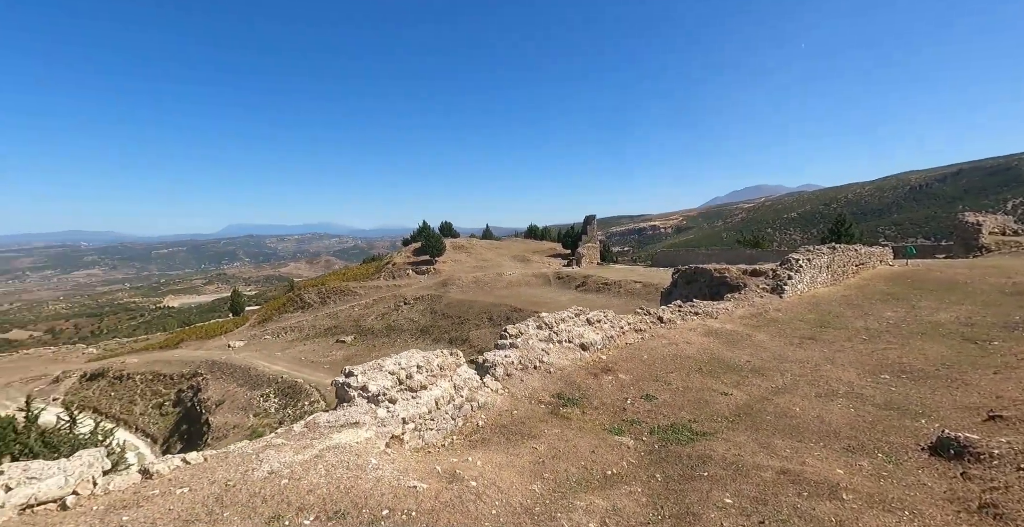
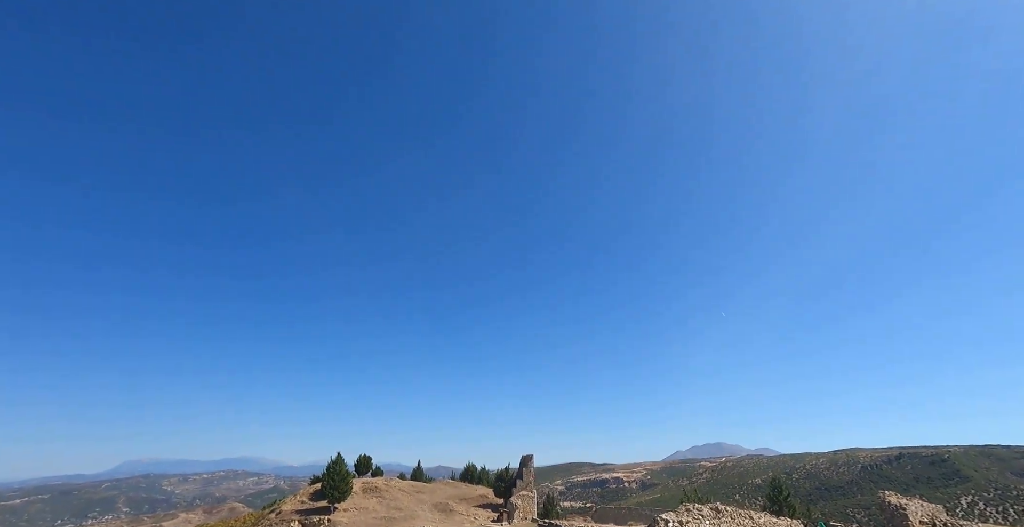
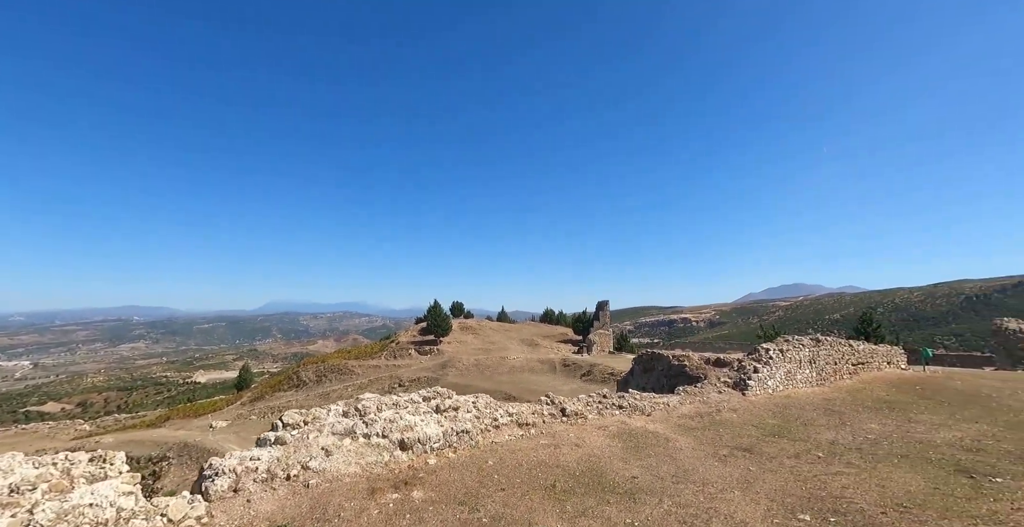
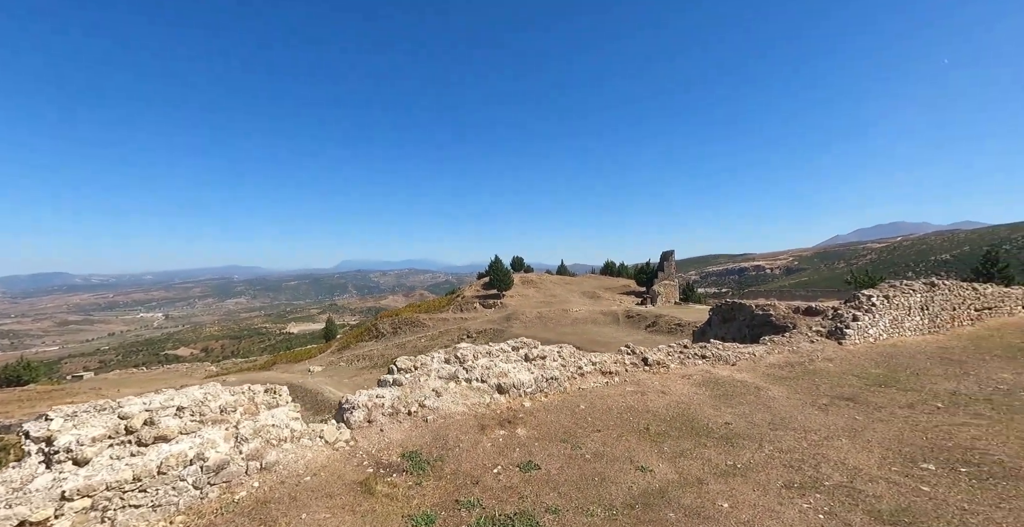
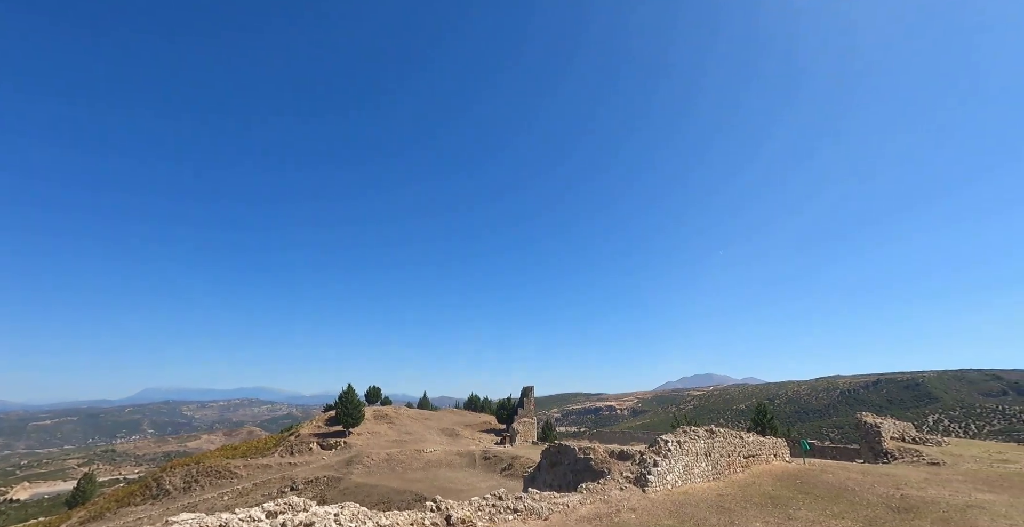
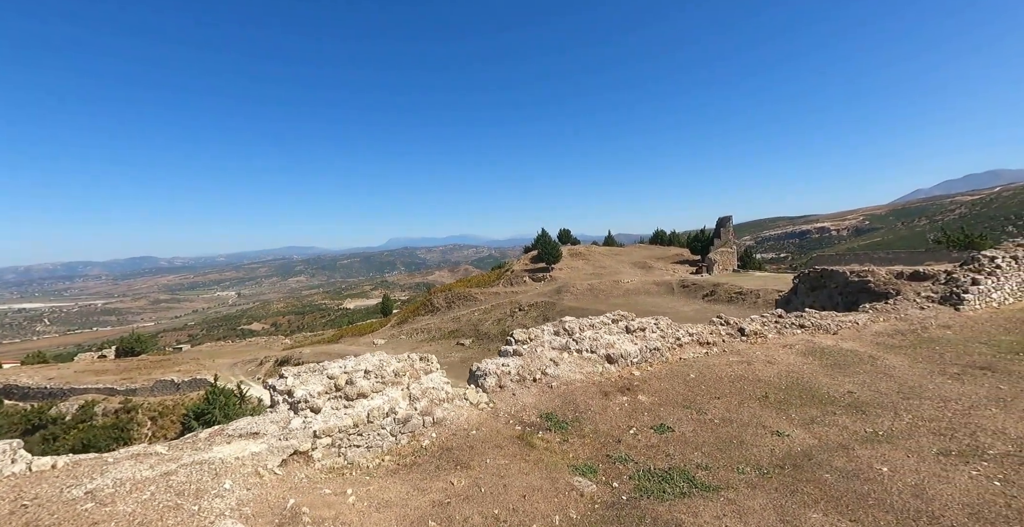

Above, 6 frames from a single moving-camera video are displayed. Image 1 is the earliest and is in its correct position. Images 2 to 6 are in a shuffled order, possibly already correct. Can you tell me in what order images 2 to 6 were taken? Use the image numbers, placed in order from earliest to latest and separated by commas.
6, 4, 3, 5, 2
